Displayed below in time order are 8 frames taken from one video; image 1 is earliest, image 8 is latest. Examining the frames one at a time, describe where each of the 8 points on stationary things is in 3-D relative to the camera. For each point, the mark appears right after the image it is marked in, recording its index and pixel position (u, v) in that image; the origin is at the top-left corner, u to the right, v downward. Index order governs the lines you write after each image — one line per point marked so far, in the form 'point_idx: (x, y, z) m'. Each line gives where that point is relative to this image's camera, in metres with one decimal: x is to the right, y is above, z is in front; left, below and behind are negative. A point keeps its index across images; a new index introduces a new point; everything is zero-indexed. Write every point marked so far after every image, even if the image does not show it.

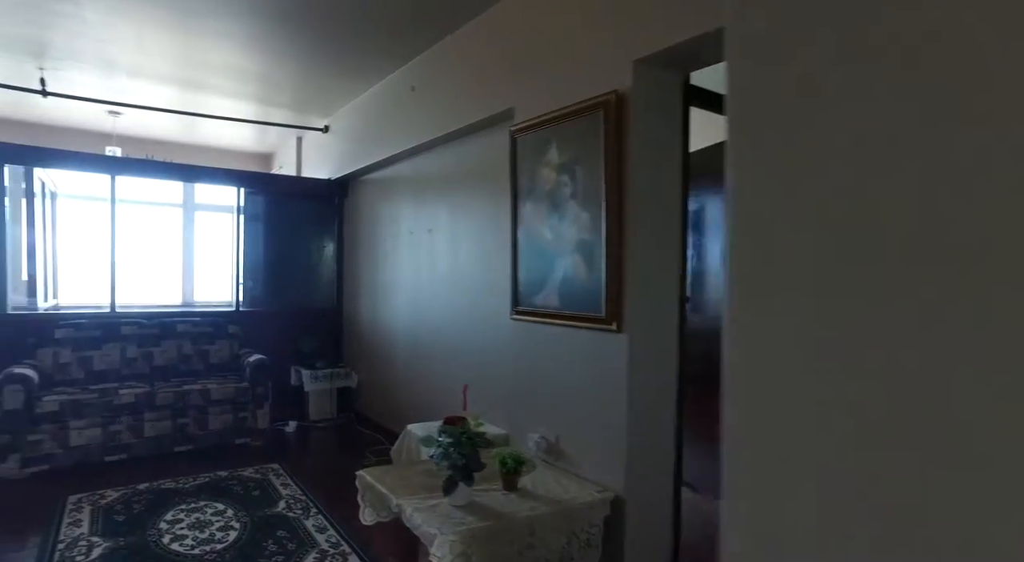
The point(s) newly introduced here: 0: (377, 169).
0: (-1.1, +0.9, +4.8) m
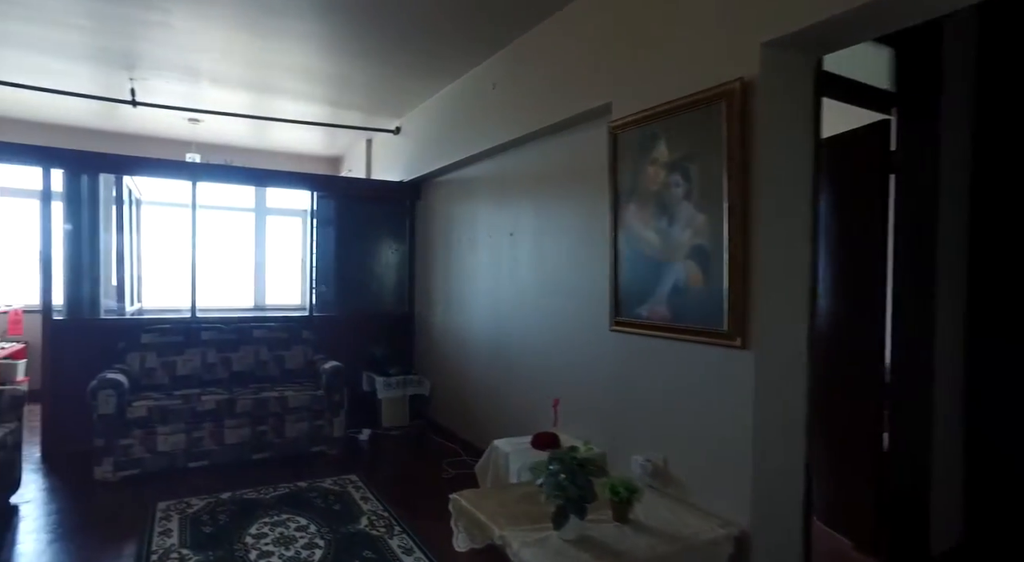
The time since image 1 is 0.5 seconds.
0: (-0.4, +0.9, +4.7) m
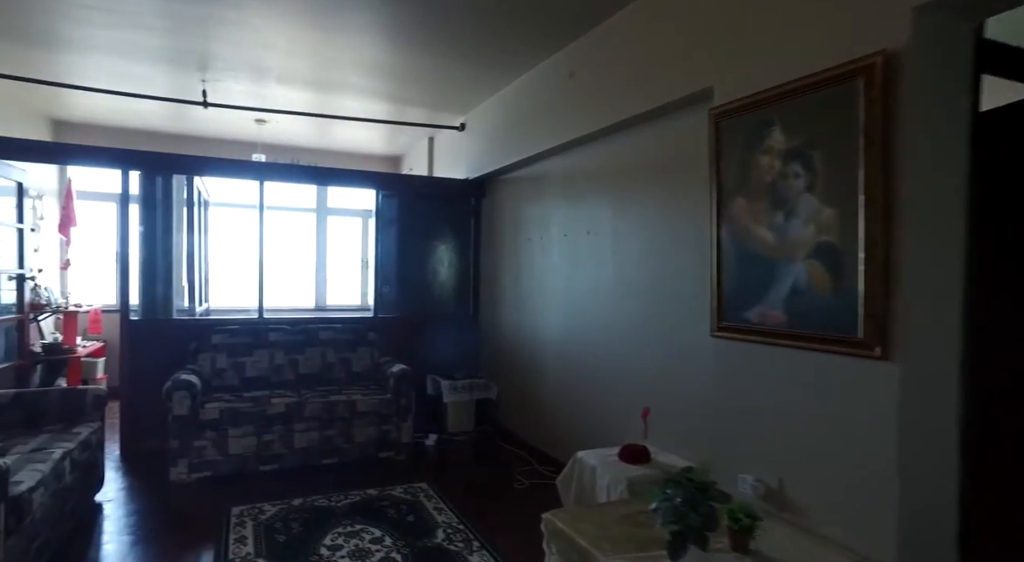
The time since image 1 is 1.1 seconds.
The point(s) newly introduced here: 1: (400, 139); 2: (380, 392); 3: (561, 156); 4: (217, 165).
0: (+0.1, +0.9, +4.5) m
1: (-1.2, +1.5, +6.1) m
2: (-0.9, -0.8, +4.0) m
3: (+0.4, +0.9, +4.0) m
4: (-2.2, +0.9, +4.3) m
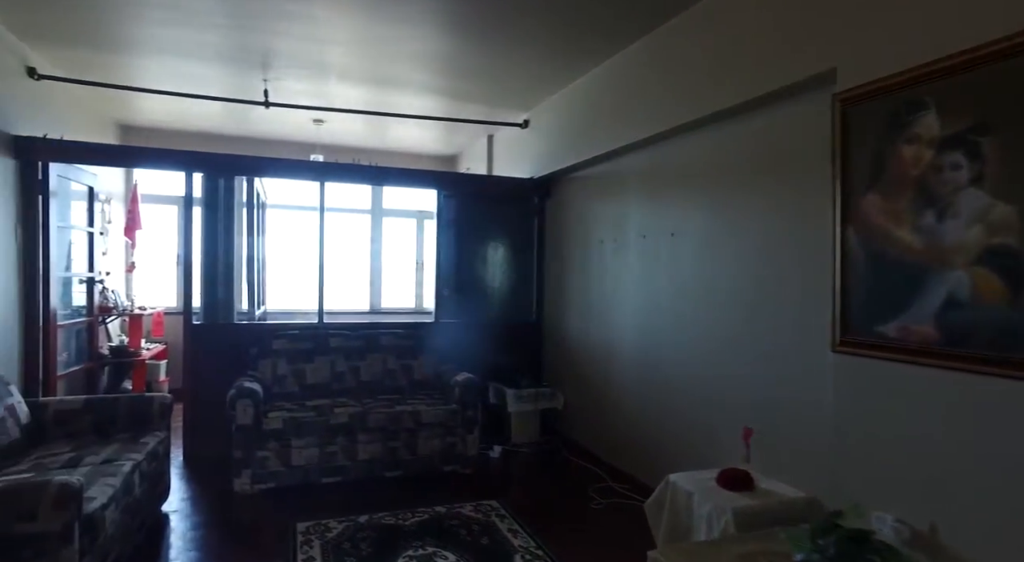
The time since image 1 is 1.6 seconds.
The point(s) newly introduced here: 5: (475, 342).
0: (+0.6, +0.9, +4.3) m
1: (-0.6, +1.5, +5.9) m
2: (-0.5, -0.8, +3.8) m
3: (+0.8, +0.9, +3.8) m
4: (-1.7, +0.9, +4.2) m
5: (-0.3, -0.5, +4.8) m
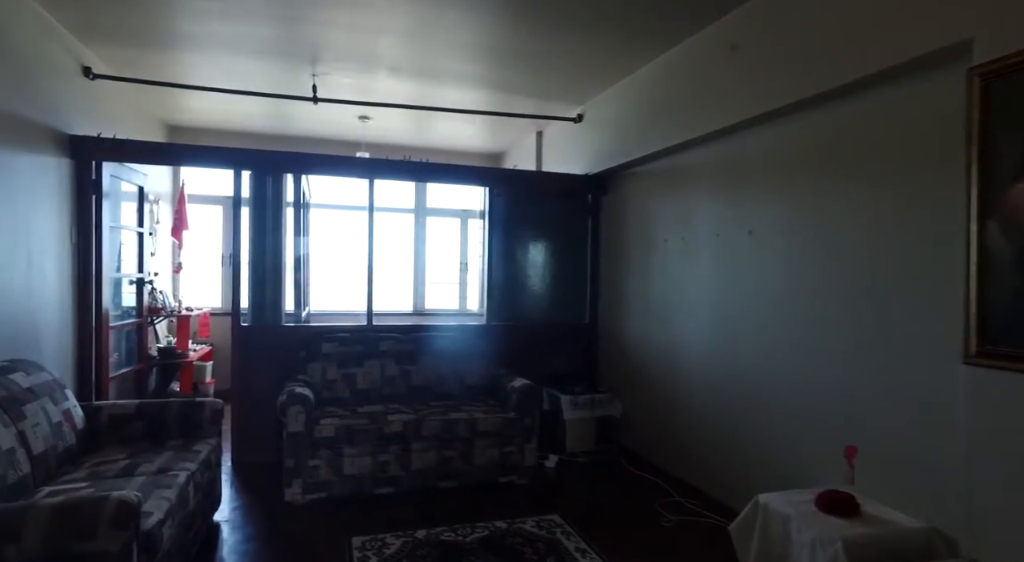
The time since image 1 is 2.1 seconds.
0: (+1.0, +0.9, +4.0) m
1: (-0.1, +1.5, +5.7) m
2: (-0.1, -0.8, +3.6) m
3: (+1.2, +0.8, +3.5) m
4: (-1.3, +0.8, +4.1) m
5: (+0.1, -0.5, +4.6) m
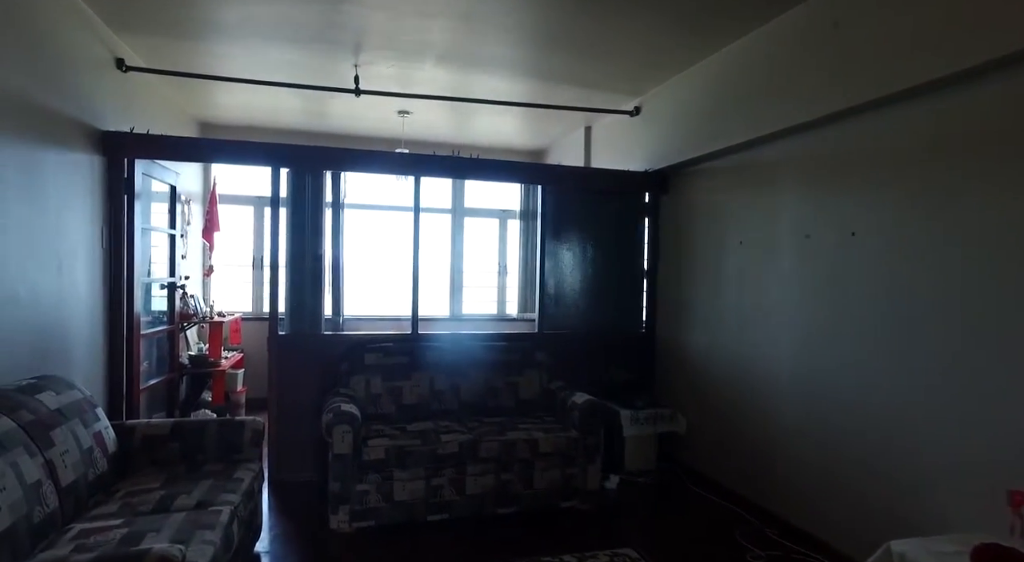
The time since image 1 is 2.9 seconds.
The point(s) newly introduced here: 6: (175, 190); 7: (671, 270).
0: (+1.4, +0.8, +3.7) m
1: (+0.4, +1.5, +5.4) m
2: (+0.3, -0.9, +3.3) m
3: (+1.6, +0.8, +3.1) m
4: (-0.9, +0.8, +3.8) m
5: (+0.5, -0.6, +4.2) m
6: (-2.6, +0.7, +4.4) m
7: (+1.2, +0.1, +4.3) m
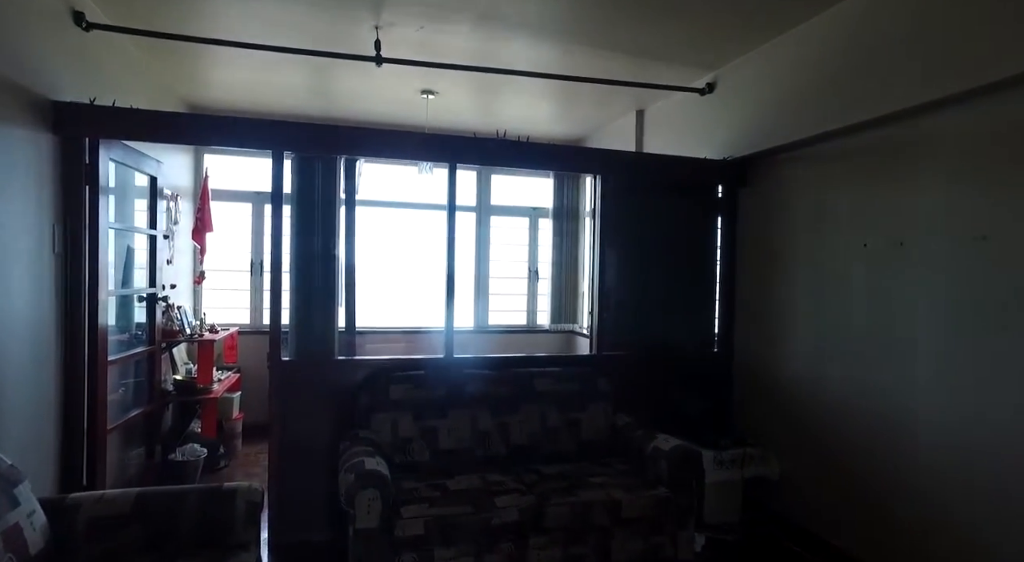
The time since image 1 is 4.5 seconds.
0: (+1.7, +0.8, +2.9) m
1: (+0.7, +1.4, +4.7) m
2: (+0.6, -0.9, +2.6) m
3: (+1.9, +0.8, +2.4) m
4: (-0.6, +0.8, +3.1) m
5: (+0.8, -0.6, +3.5) m
6: (-2.3, +0.6, +3.7) m
7: (+1.5, 0.0, +3.5) m
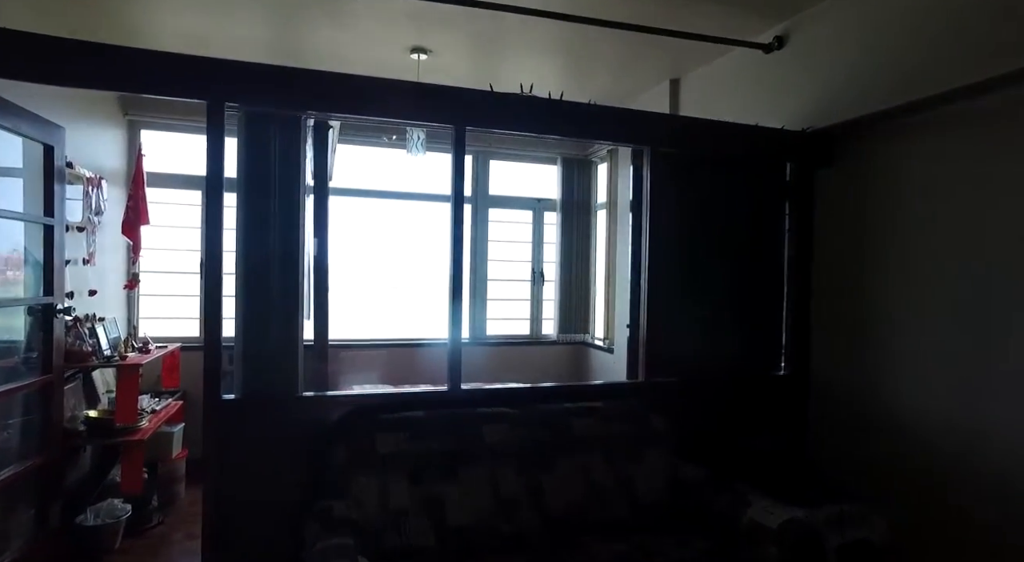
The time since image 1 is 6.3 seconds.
0: (+1.8, +0.8, +2.2) m
1: (+0.7, +1.4, +3.9) m
2: (+0.7, -0.9, +1.8) m
3: (+2.0, +0.7, +1.7) m
4: (-0.5, +0.7, +2.3) m
5: (+0.9, -0.6, +2.7) m
6: (-2.2, +0.6, +2.8) m
7: (+1.6, 0.0, +2.8) m
